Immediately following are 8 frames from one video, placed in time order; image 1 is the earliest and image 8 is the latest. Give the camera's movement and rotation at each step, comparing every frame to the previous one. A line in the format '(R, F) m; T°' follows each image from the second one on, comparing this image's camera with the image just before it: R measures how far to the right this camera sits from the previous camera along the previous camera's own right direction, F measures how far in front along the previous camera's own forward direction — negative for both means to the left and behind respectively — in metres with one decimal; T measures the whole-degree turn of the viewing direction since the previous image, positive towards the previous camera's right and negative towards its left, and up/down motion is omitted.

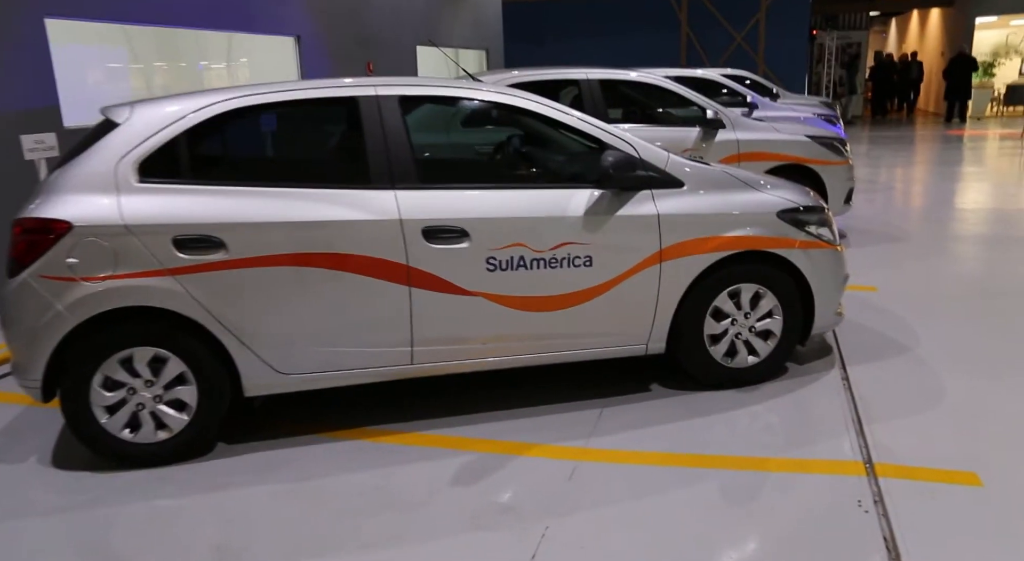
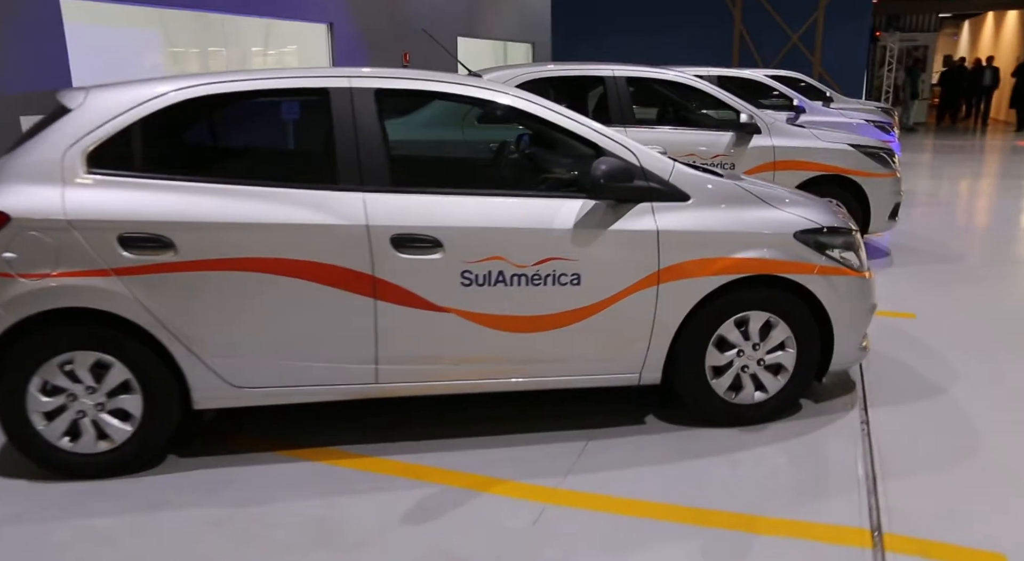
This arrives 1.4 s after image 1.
(+0.3, +0.4) m; -4°
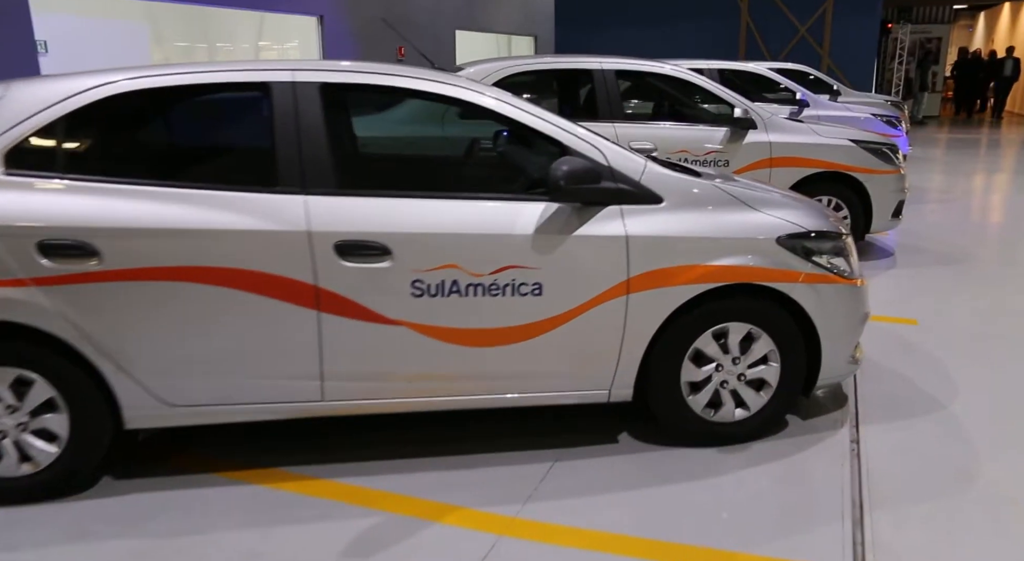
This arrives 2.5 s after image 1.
(+0.2, +0.3) m; -1°
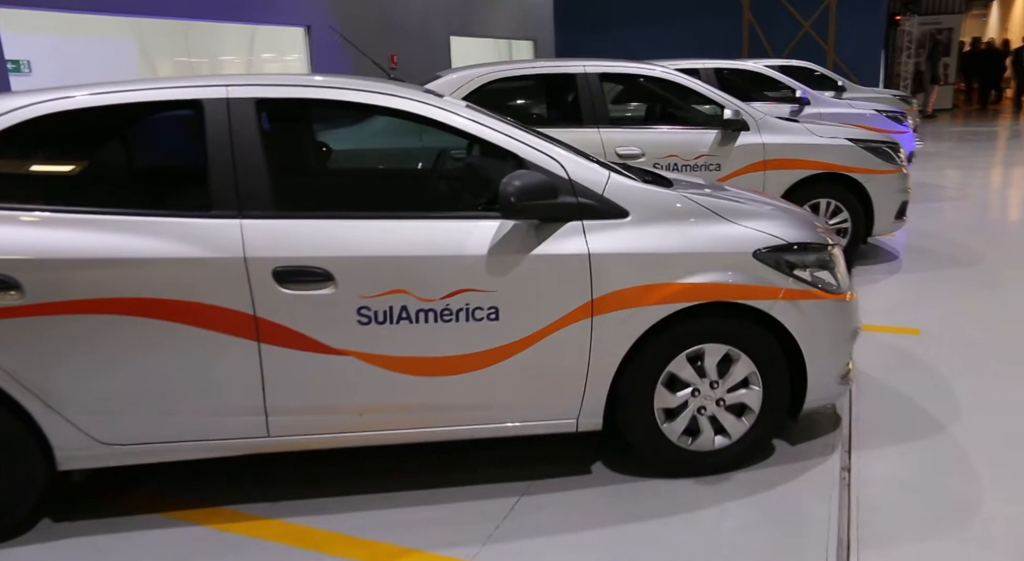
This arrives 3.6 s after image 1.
(+0.2, +0.2) m; -1°
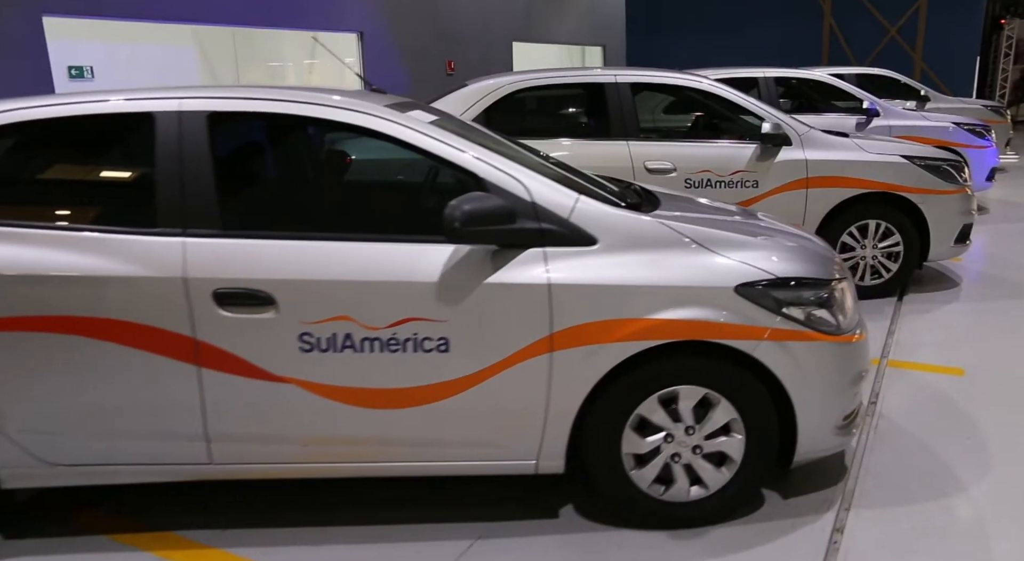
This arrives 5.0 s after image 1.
(+0.4, +0.2) m; -6°
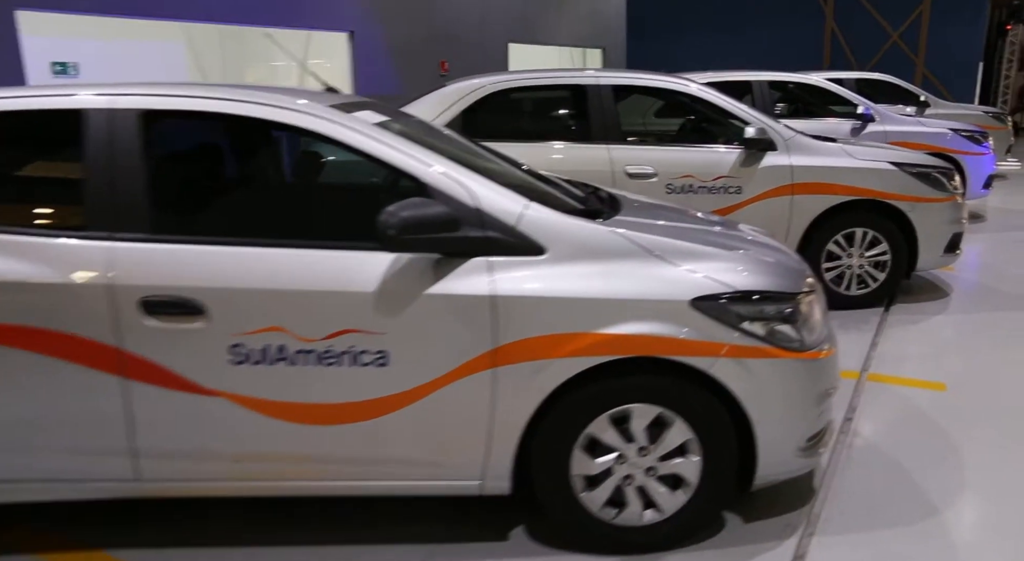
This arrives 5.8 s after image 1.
(+0.2, +0.1) m; 0°
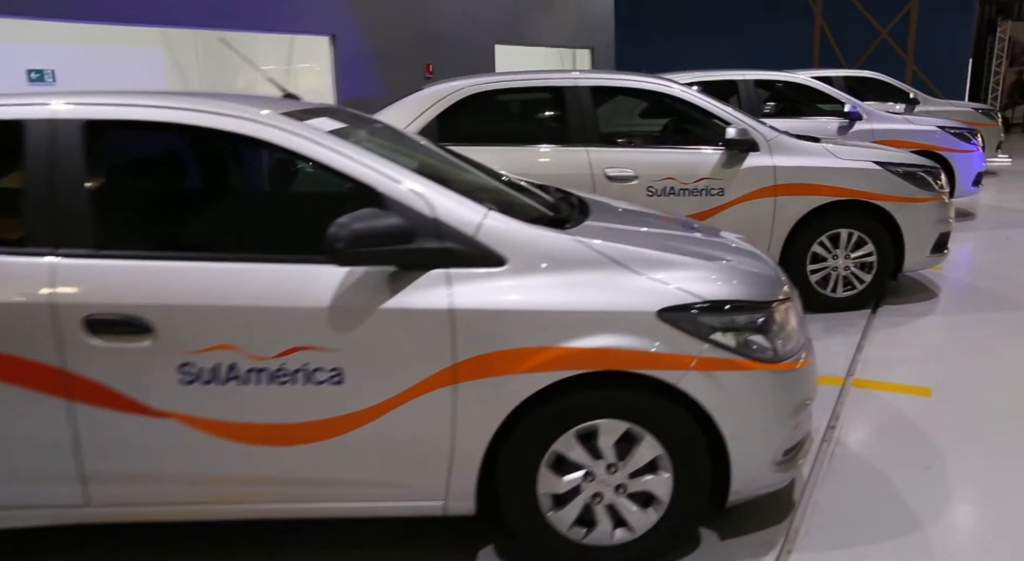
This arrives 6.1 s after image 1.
(+0.1, +0.1) m; 0°
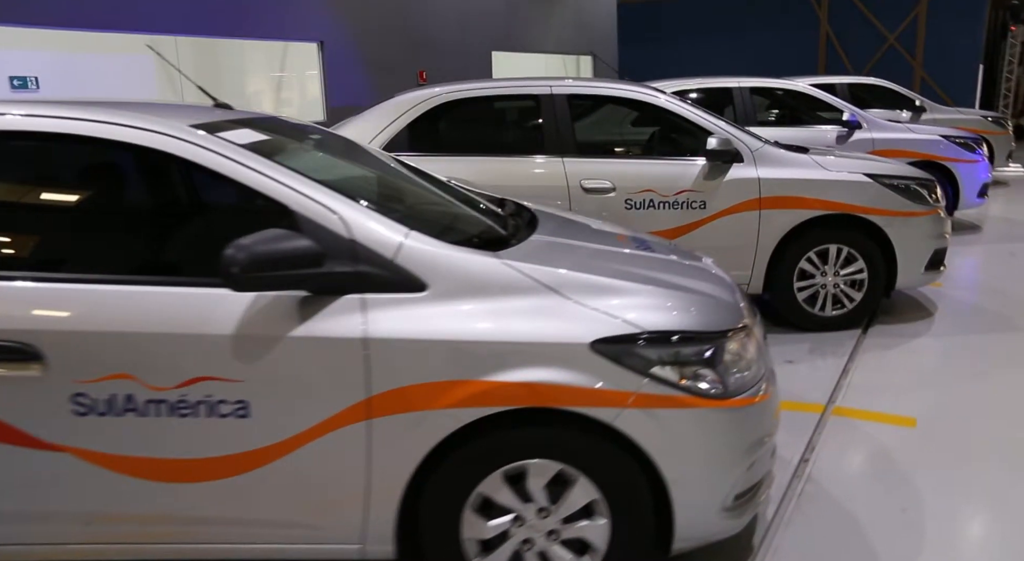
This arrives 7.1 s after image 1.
(+0.3, +0.2) m; -1°
